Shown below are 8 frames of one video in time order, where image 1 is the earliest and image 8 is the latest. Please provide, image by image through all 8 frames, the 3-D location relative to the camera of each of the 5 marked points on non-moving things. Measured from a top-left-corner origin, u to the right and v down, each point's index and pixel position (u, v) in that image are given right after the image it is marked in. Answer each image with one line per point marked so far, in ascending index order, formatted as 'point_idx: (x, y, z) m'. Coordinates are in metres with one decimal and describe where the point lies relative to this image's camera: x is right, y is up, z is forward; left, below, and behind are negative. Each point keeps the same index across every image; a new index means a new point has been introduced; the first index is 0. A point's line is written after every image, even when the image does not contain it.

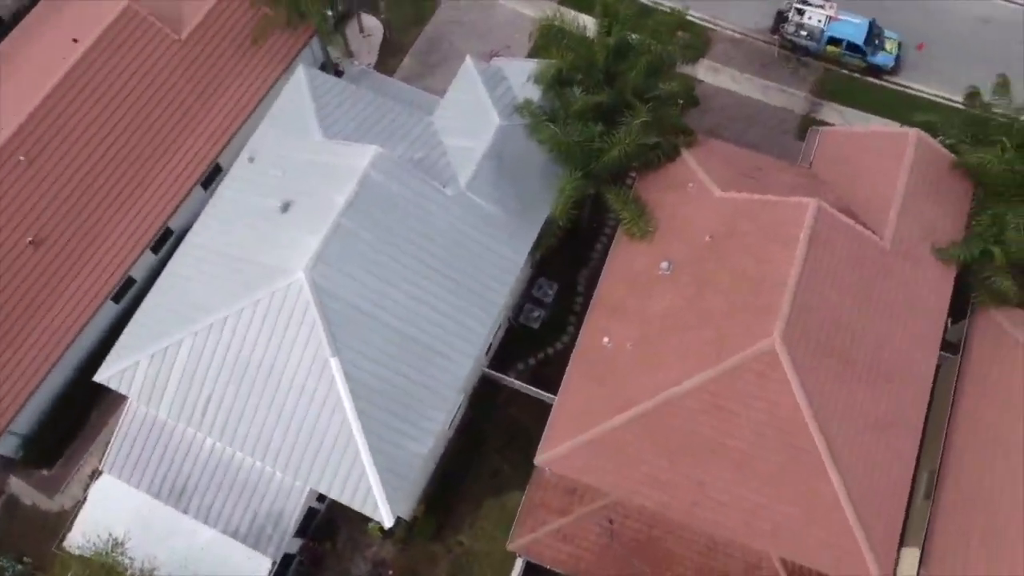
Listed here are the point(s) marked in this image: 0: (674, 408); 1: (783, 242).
0: (+3.6, -2.7, +18.5) m
1: (+6.2, +1.1, +19.2) m
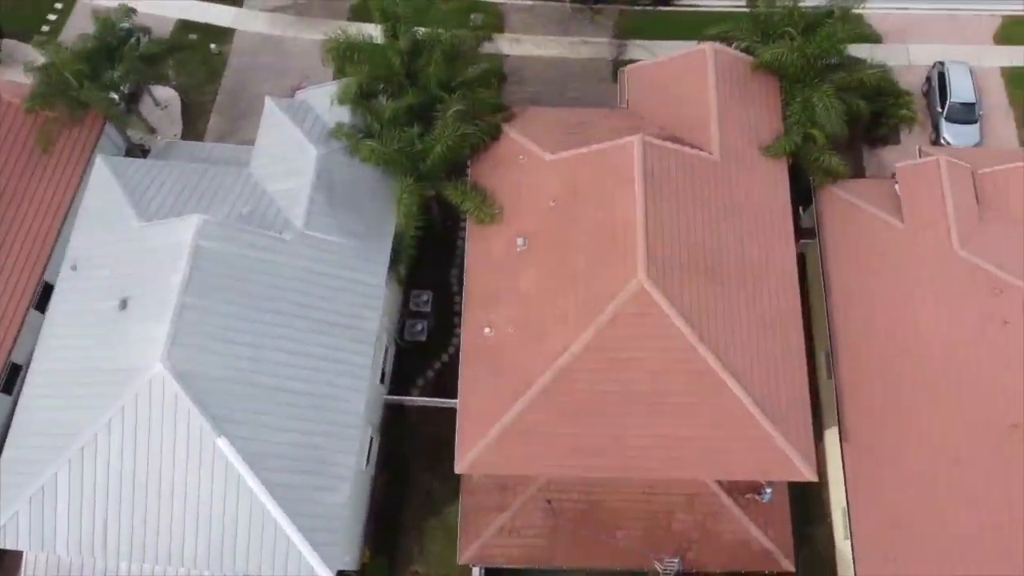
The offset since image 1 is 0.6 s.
0: (+1.3, -1.9, +18.6) m
1: (+2.5, +2.4, +19.5) m
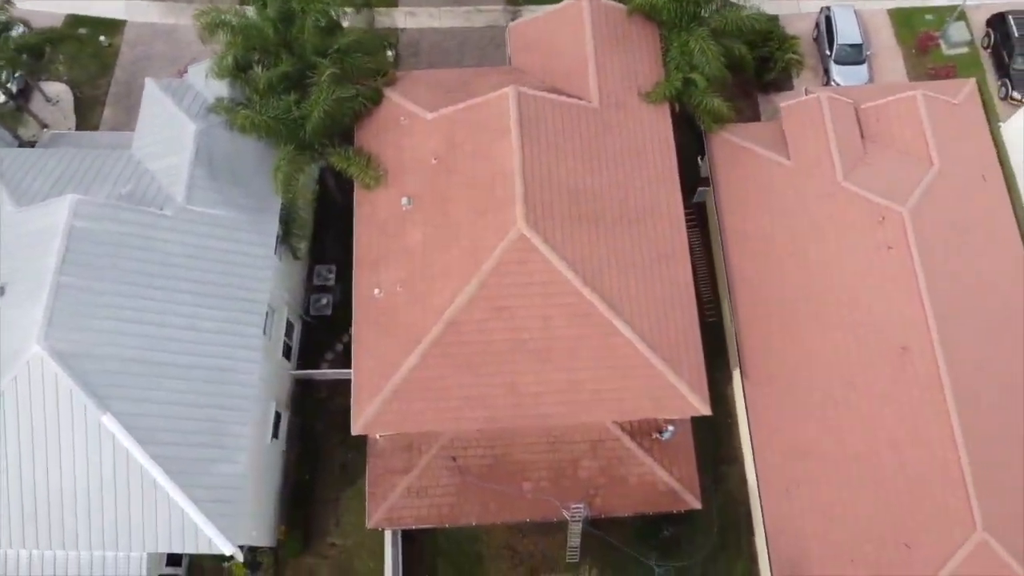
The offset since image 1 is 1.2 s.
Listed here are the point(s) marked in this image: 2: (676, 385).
0: (-1.2, -0.8, +18.7) m
1: (-0.4, +3.6, +19.6) m
2: (+3.7, -2.2, +18.8) m
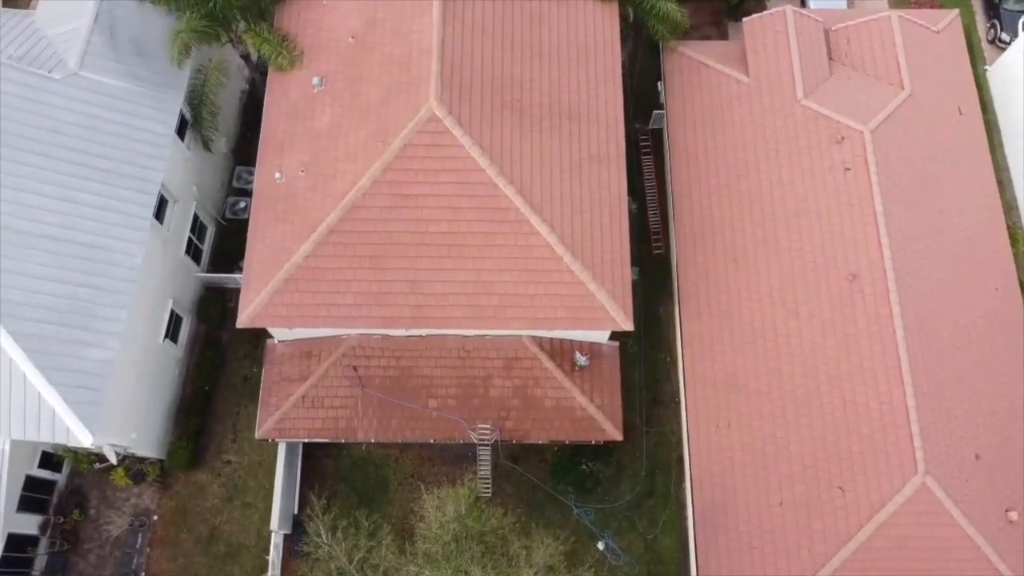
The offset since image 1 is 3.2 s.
0: (-3.2, +1.5, +16.9) m
1: (-2.0, +5.9, +17.9) m
2: (+1.7, -0.1, +17.1) m
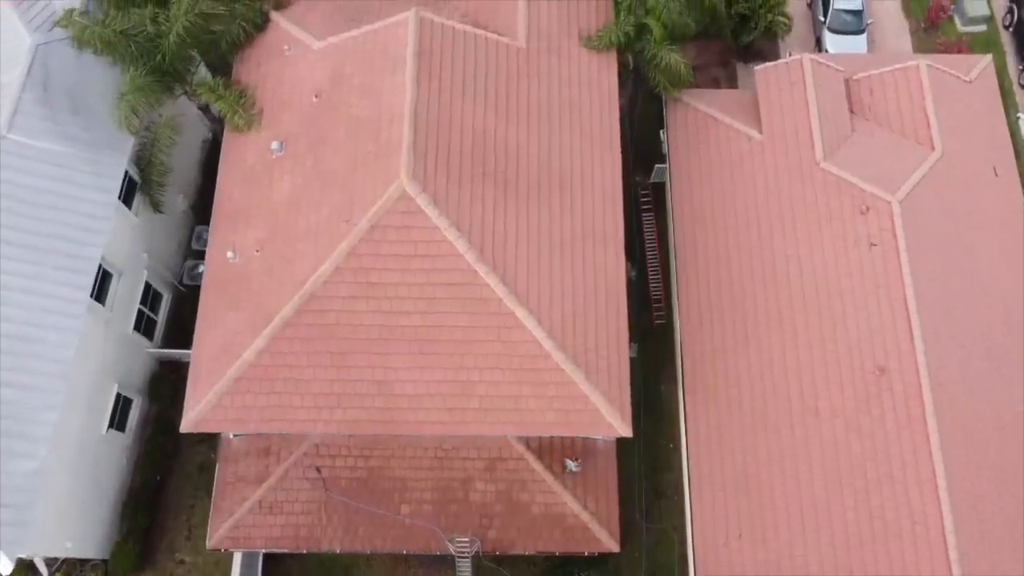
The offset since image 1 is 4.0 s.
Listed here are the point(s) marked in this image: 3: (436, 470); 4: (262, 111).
0: (-3.5, -0.3, +14.8) m
1: (-2.3, +4.1, +15.8) m
2: (+1.4, -1.9, +15.0) m
3: (-1.5, -3.6, +16.5) m
4: (-5.2, +3.6, +17.1) m
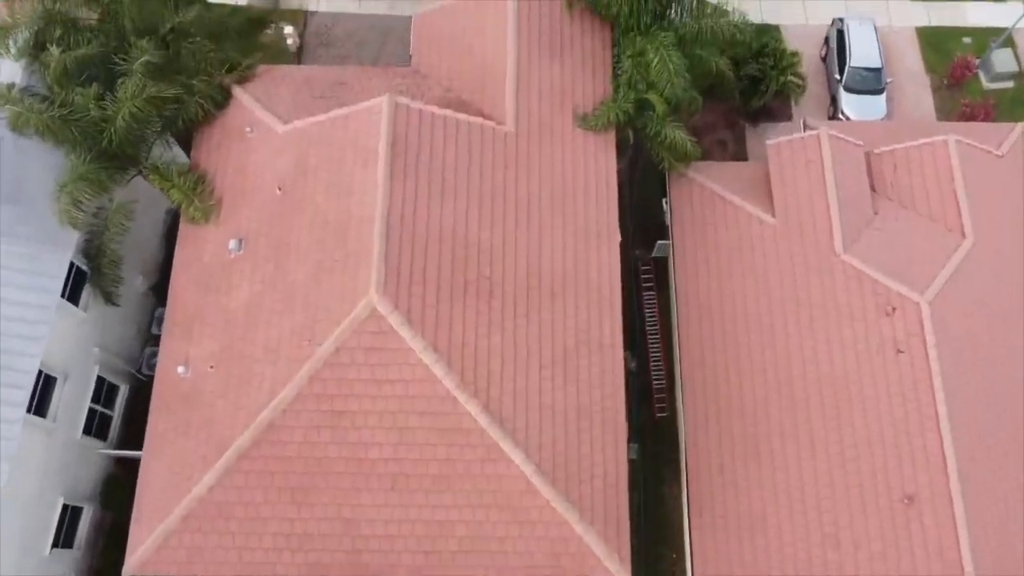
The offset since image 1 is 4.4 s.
0: (-3.7, -2.3, +13.1) m
1: (-2.6, +2.1, +14.1) m
2: (+1.1, -4.0, +13.3) m
3: (-1.8, -5.7, +14.8) m
4: (-5.4, +1.6, +15.4) m
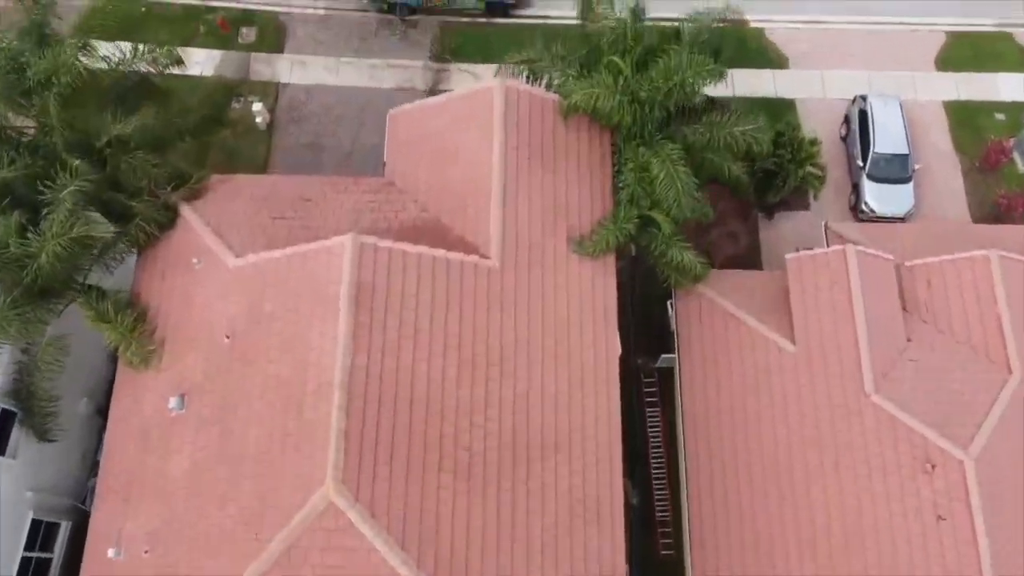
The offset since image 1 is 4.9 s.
0: (-4.0, -4.8, +11.2) m
1: (-2.8, -0.4, +12.1) m
2: (+0.9, -6.5, +11.3) m
3: (-2.0, -8.2, +12.9) m
4: (-5.7, -0.9, +13.4) m
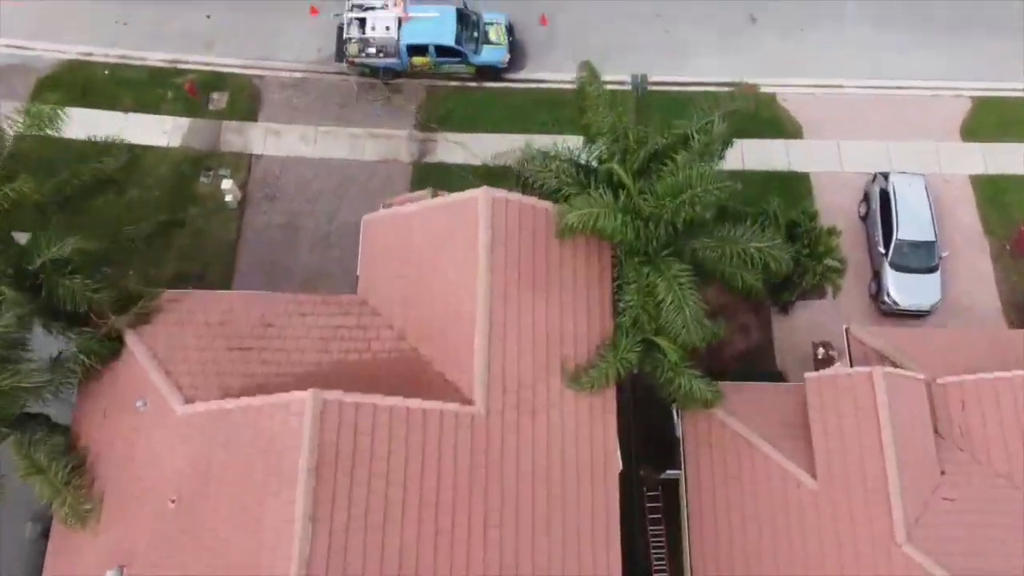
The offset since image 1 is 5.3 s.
0: (-4.2, -6.9, +9.6) m
1: (-3.0, -2.5, +10.5) m
2: (+0.7, -8.6, +9.7) m
3: (-2.2, -10.3, +11.3) m
4: (-5.9, -3.0, +11.8) m
